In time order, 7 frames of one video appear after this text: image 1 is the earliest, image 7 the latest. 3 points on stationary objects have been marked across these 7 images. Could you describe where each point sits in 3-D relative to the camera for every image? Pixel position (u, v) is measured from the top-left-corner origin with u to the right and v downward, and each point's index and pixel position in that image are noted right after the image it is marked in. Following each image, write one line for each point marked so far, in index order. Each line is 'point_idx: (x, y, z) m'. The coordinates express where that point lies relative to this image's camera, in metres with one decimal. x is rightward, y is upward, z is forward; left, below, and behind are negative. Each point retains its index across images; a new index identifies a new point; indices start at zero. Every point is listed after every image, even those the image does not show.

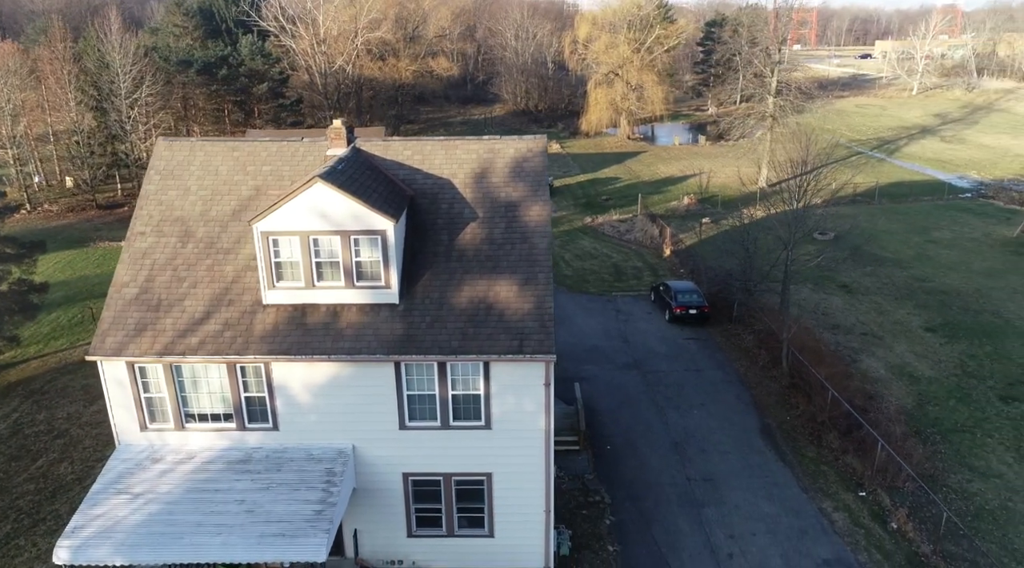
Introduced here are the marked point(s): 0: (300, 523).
0: (-3.9, -4.4, +14.4) m
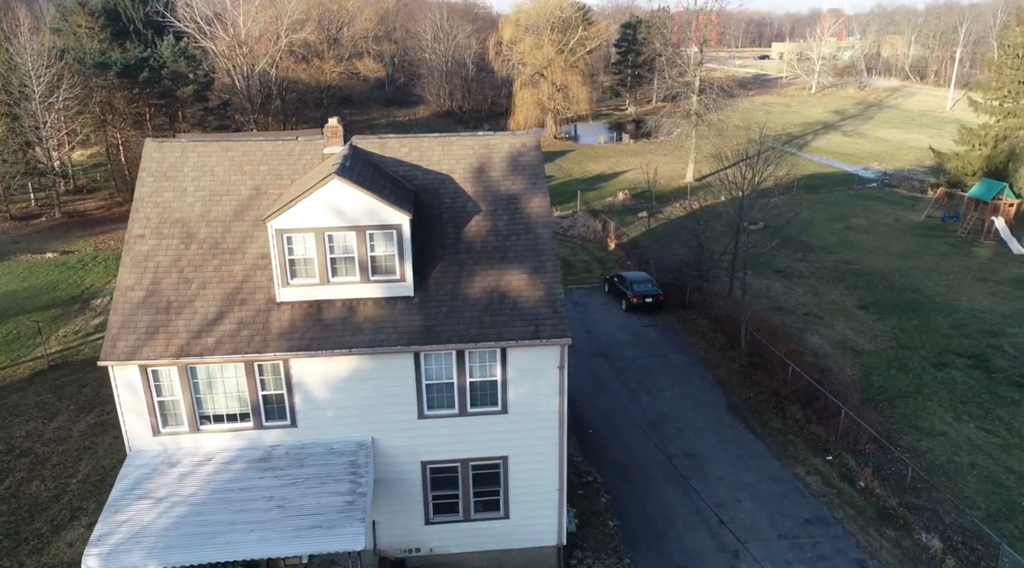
0: (-3.3, -4.3, +14.7) m
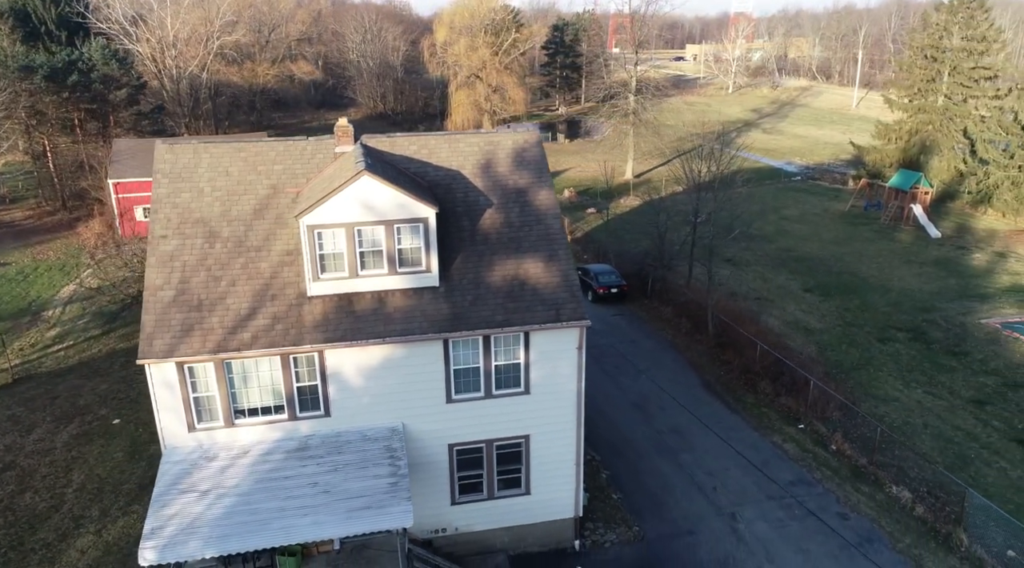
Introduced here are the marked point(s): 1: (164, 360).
0: (-2.6, -4.1, +15.4) m
1: (-6.8, -1.5, +15.4) m
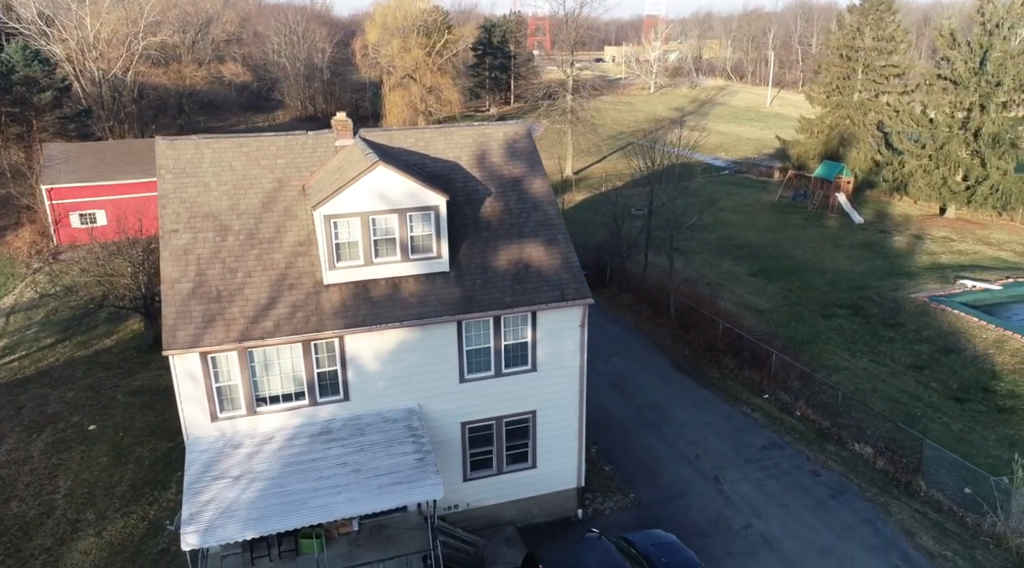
0: (-2.1, -3.8, +16.0) m
1: (-6.5, -1.3, +15.7) m
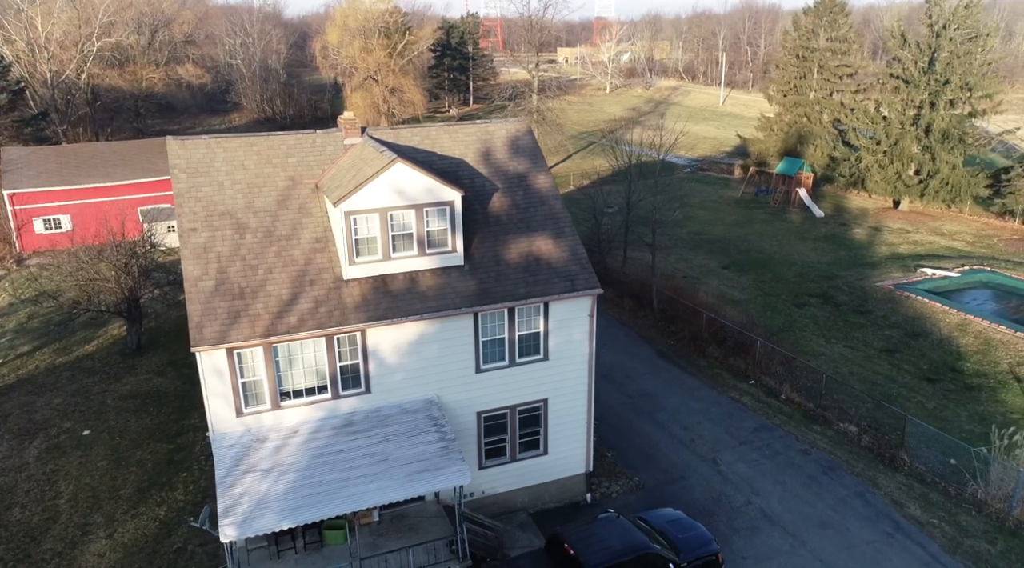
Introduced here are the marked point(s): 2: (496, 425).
0: (-1.6, -3.7, +16.5) m
1: (-6.0, -1.3, +15.8) m
2: (-0.4, -3.4, +19.0) m
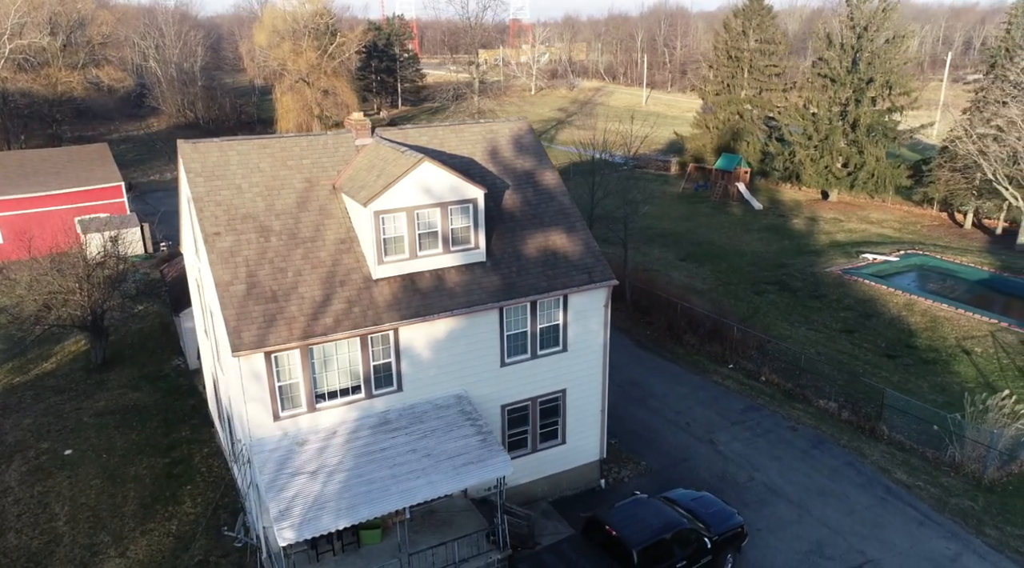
0: (-0.8, -3.6, +16.8) m
1: (-5.1, -1.3, +15.6) m
2: (+0.2, -3.3, +19.4) m
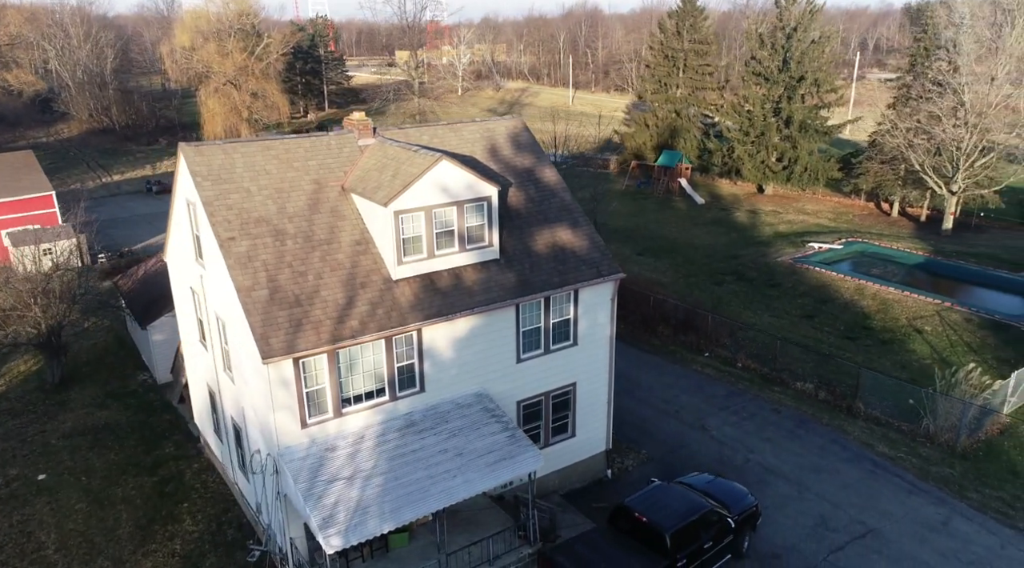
0: (-0.1, -3.5, +16.8) m
1: (-4.4, -1.4, +15.2) m
2: (+0.5, -3.2, +19.5) m
